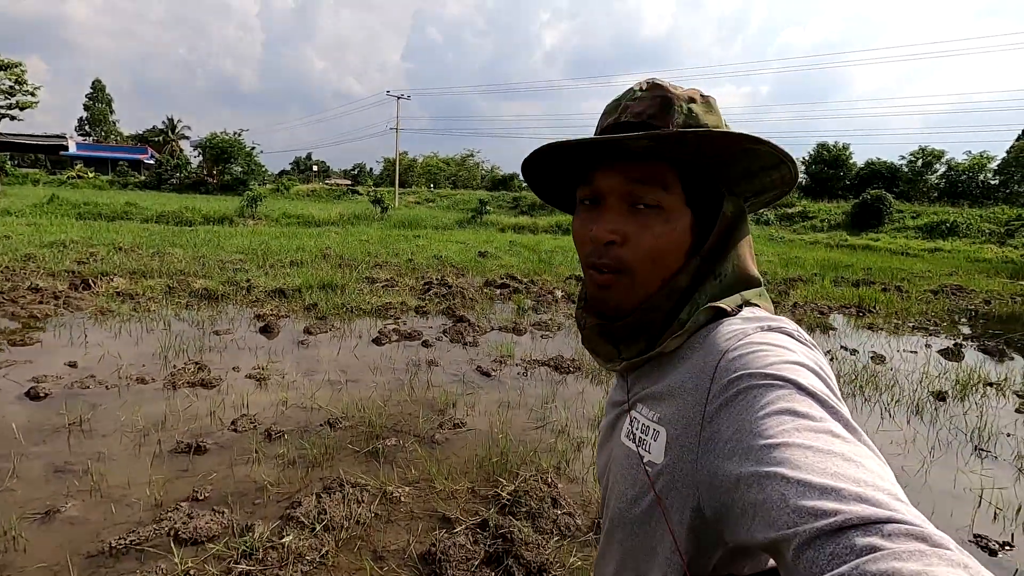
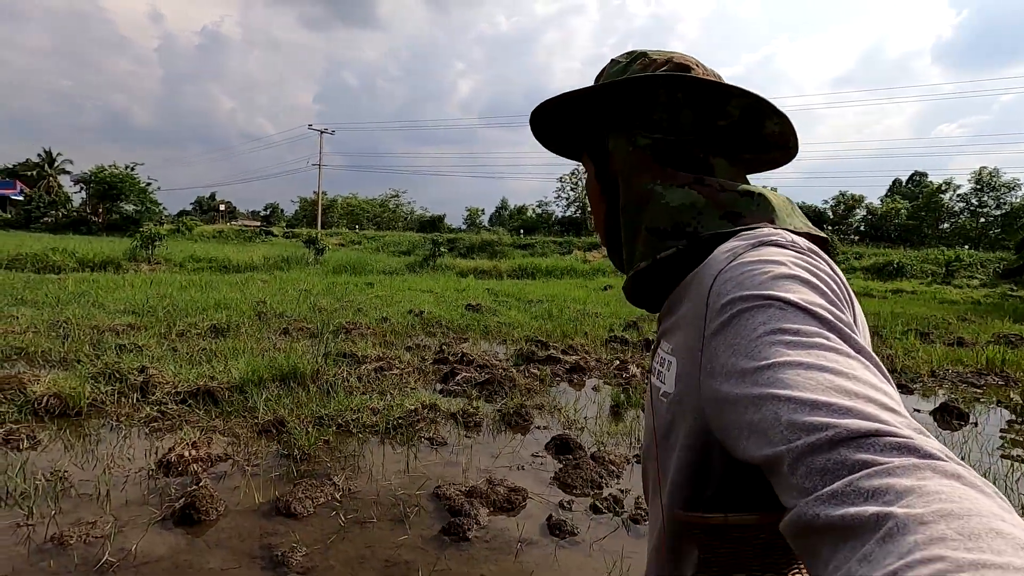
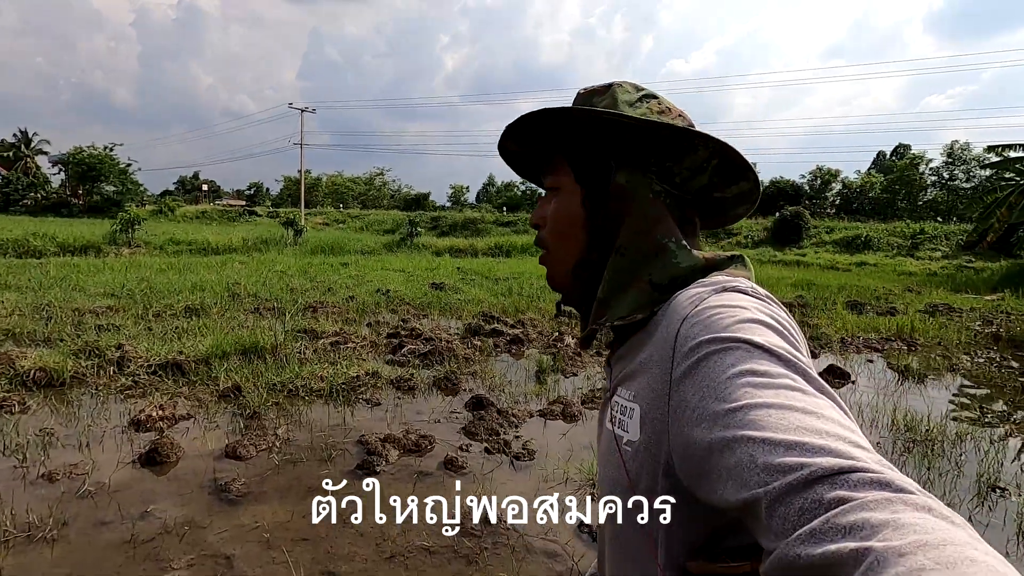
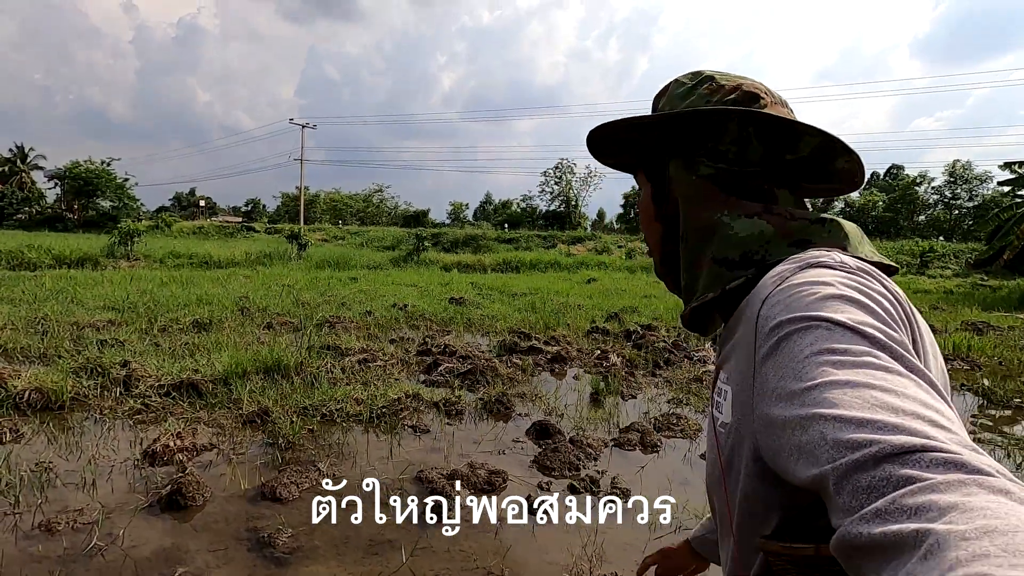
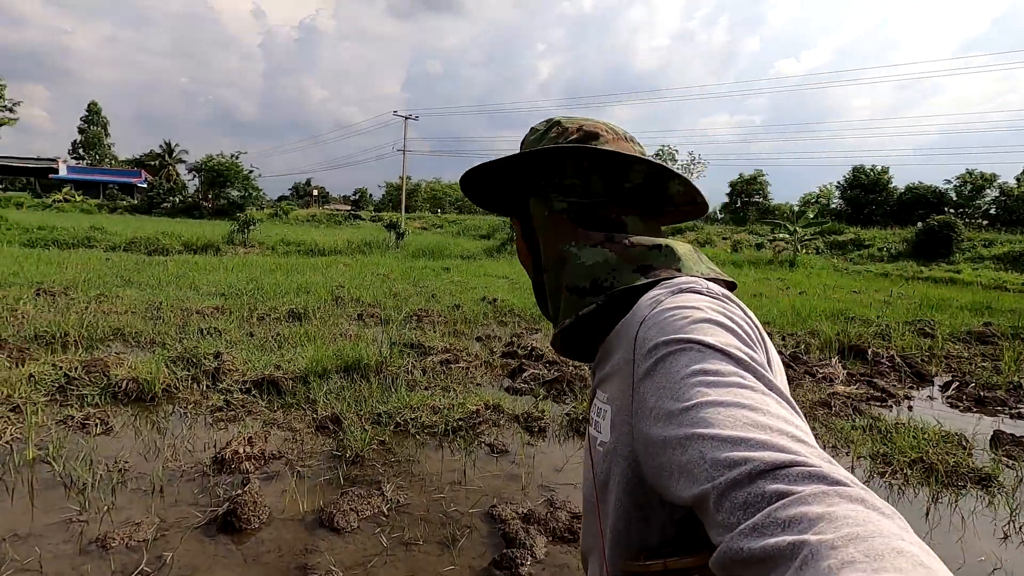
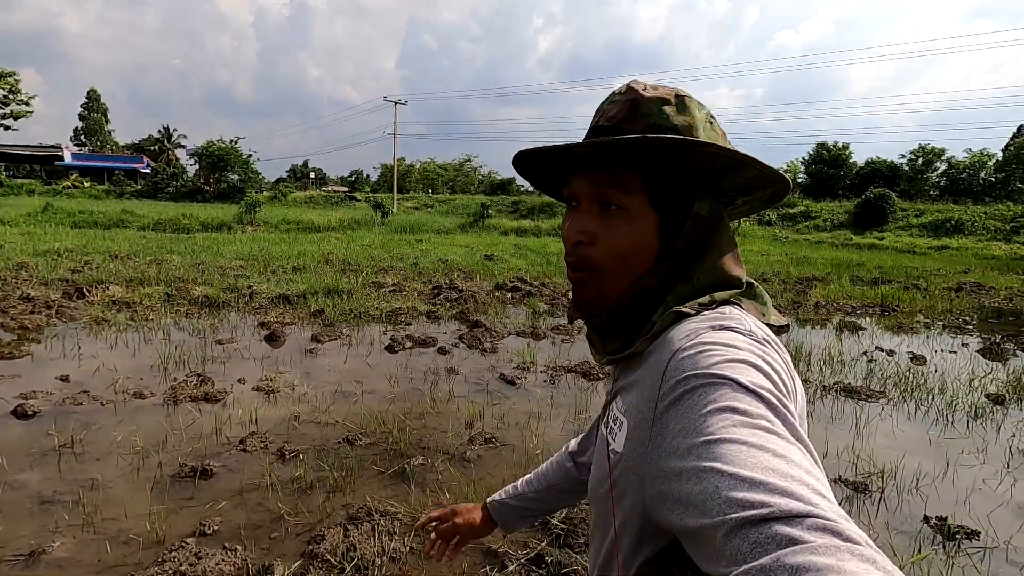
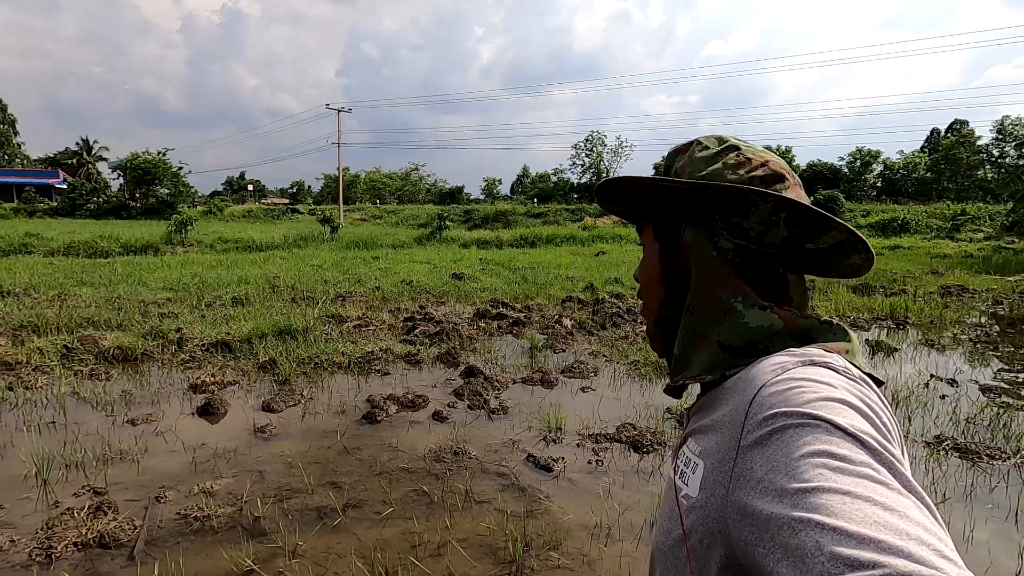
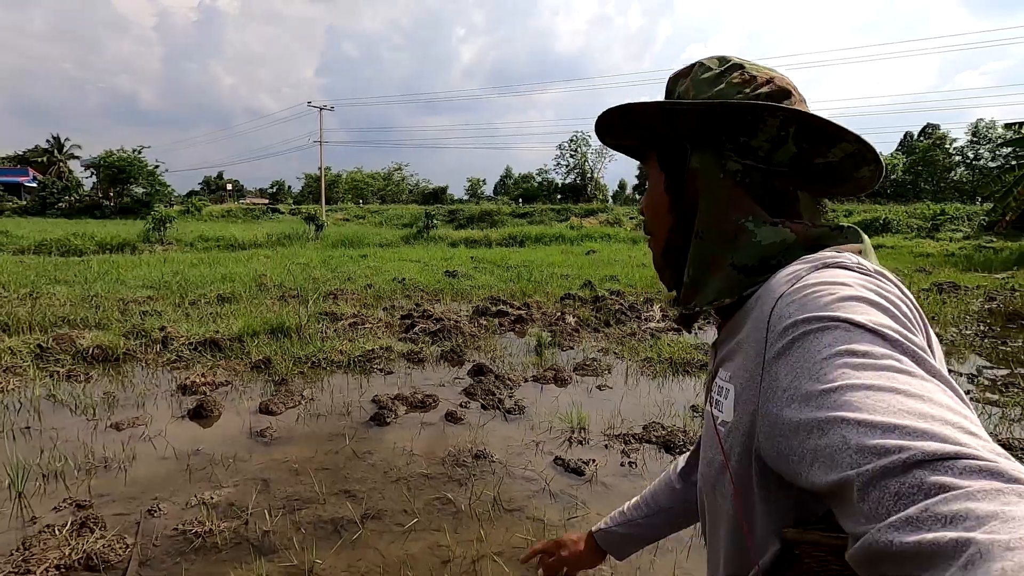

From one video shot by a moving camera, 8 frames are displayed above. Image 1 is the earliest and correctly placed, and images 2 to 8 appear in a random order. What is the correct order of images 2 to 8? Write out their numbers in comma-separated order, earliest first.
6, 7, 8, 3, 4, 2, 5
